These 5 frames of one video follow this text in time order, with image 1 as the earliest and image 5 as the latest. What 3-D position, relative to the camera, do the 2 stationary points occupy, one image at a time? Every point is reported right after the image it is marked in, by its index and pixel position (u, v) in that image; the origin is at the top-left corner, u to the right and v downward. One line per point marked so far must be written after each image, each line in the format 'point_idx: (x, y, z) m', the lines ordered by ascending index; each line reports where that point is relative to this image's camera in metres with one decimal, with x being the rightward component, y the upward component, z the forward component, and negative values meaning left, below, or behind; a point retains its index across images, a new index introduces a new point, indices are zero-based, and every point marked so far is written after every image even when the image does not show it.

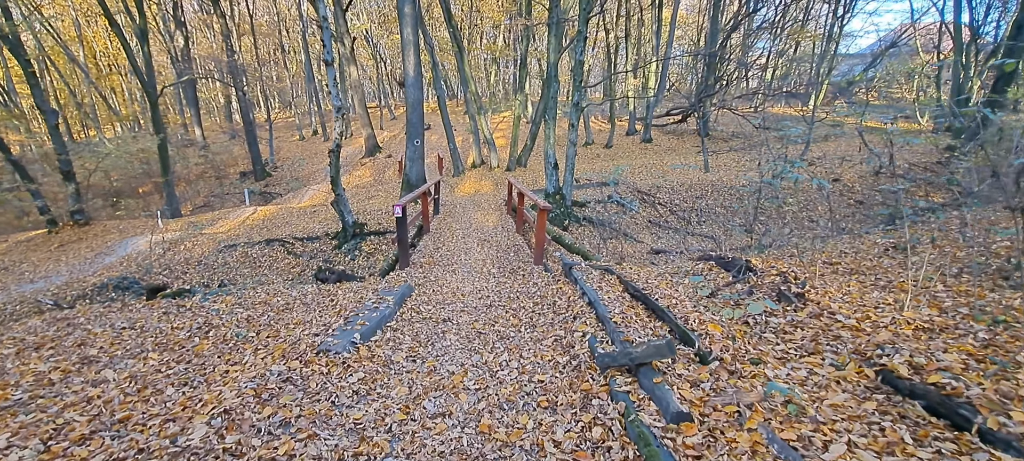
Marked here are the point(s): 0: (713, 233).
0: (+4.8, -0.1, +10.1) m
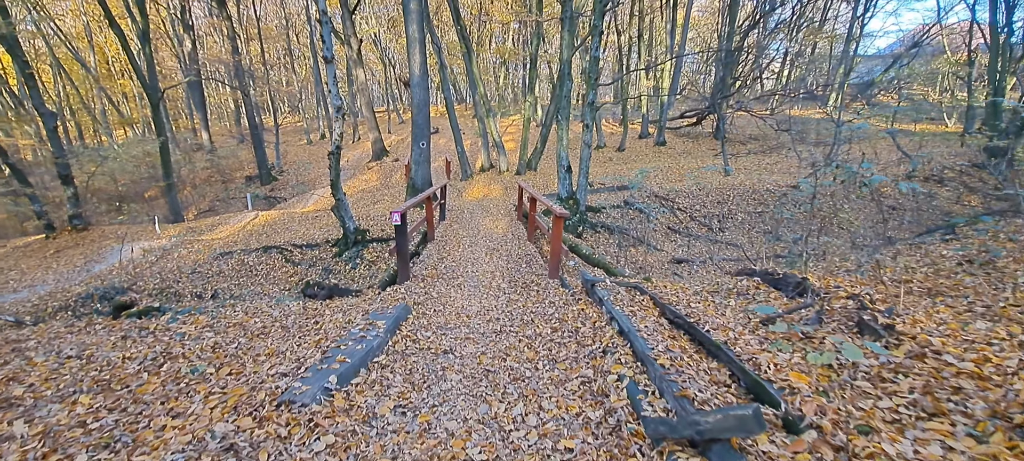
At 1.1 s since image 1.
0: (+5.0, -0.2, +9.4) m
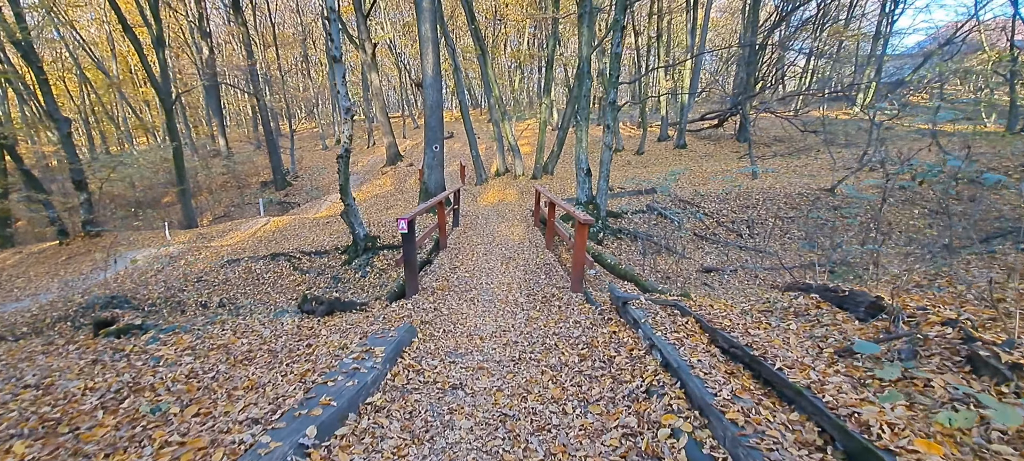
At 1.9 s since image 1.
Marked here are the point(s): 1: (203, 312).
0: (+5.4, -0.4, +8.8) m
1: (-5.1, -1.4, +7.0) m
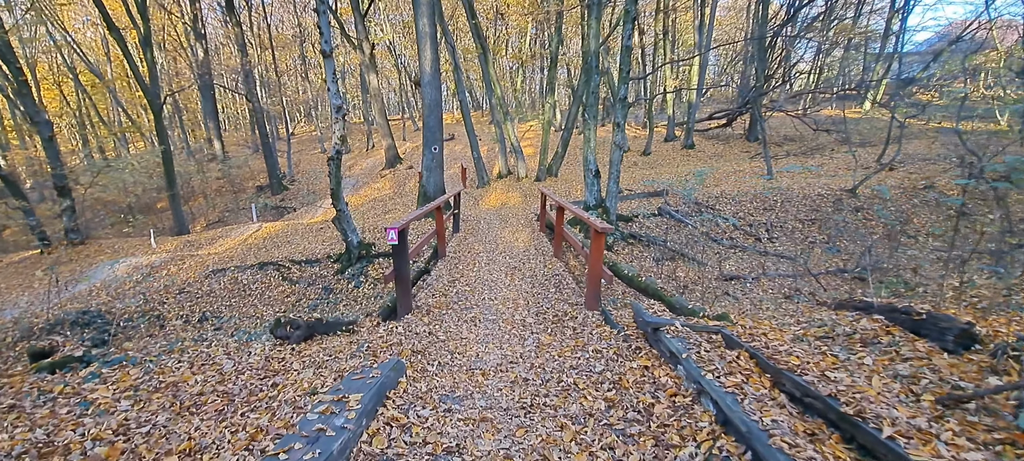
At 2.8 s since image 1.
0: (+5.4, -0.5, +8.2) m
1: (-5.1, -1.5, +6.5) m
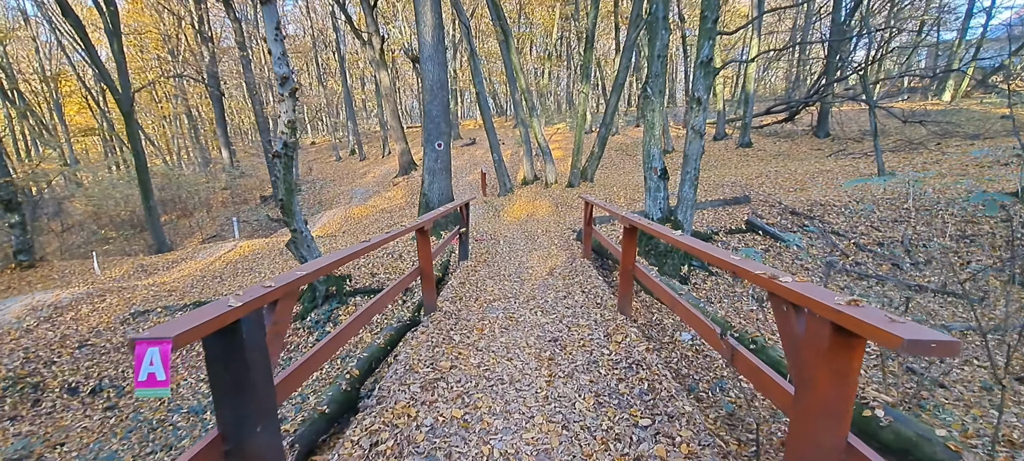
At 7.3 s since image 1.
0: (+5.9, -0.8, +5.5) m
1: (-4.7, -1.9, +4.3) m
